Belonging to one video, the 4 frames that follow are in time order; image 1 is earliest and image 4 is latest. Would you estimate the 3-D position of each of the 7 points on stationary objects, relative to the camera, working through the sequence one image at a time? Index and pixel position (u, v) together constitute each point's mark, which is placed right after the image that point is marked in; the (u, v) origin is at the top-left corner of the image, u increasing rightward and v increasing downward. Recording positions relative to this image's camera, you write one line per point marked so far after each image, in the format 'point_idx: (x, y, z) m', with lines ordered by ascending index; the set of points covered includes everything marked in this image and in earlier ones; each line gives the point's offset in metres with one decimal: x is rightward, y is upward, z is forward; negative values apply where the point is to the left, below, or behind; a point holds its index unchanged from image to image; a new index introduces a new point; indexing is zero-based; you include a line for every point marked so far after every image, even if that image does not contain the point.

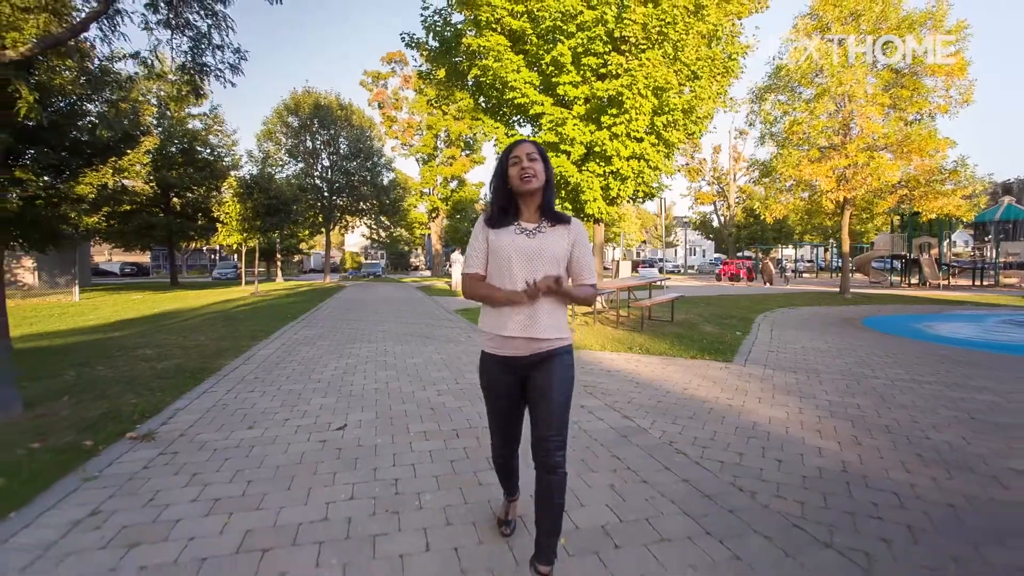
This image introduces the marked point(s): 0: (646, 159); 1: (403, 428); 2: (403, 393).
0: (+3.5, +3.3, +12.7) m
1: (-1.1, -1.4, +4.9) m
2: (-1.4, -1.3, +6.2) m
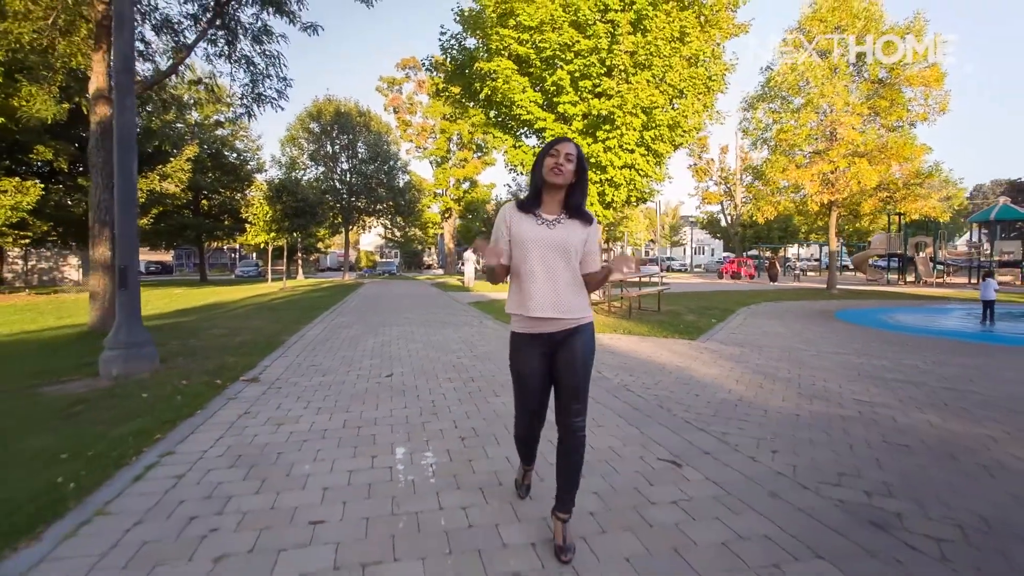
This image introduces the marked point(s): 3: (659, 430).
0: (+3.7, +3.5, +14.5) m
1: (-1.1, -1.2, +6.8) m
2: (-1.3, -1.1, +8.1) m
3: (+1.4, -1.4, +4.7) m
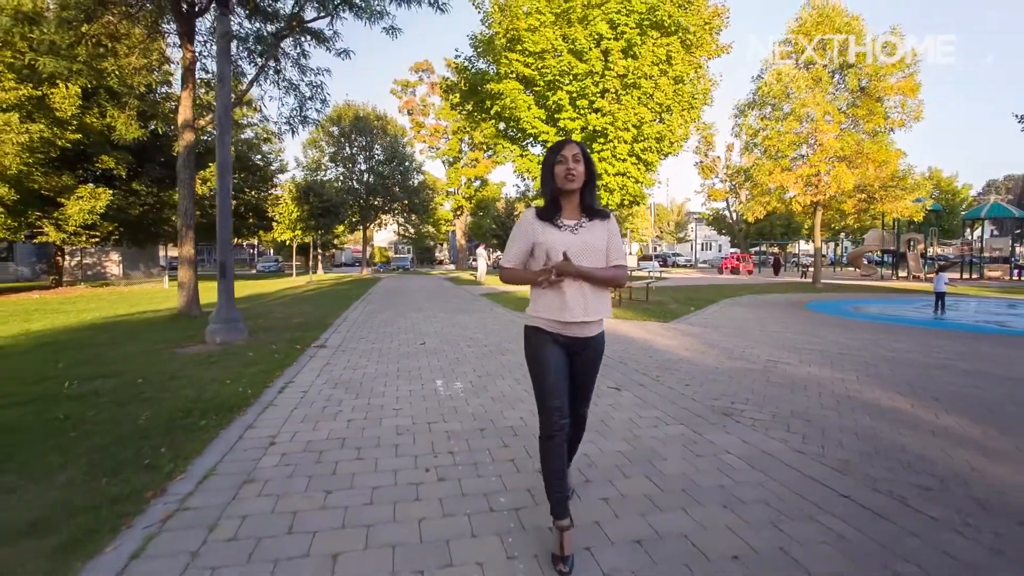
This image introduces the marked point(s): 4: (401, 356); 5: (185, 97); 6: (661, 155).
0: (+3.9, +3.8, +16.5) m
1: (-1.0, -1.0, +9.0) m
2: (-1.2, -0.9, +10.3) m
3: (+1.4, -1.2, +6.9) m
4: (-1.8, -1.1, +7.9) m
5: (-7.7, +4.5, +11.6) m
6: (+5.2, +4.7, +17.4) m
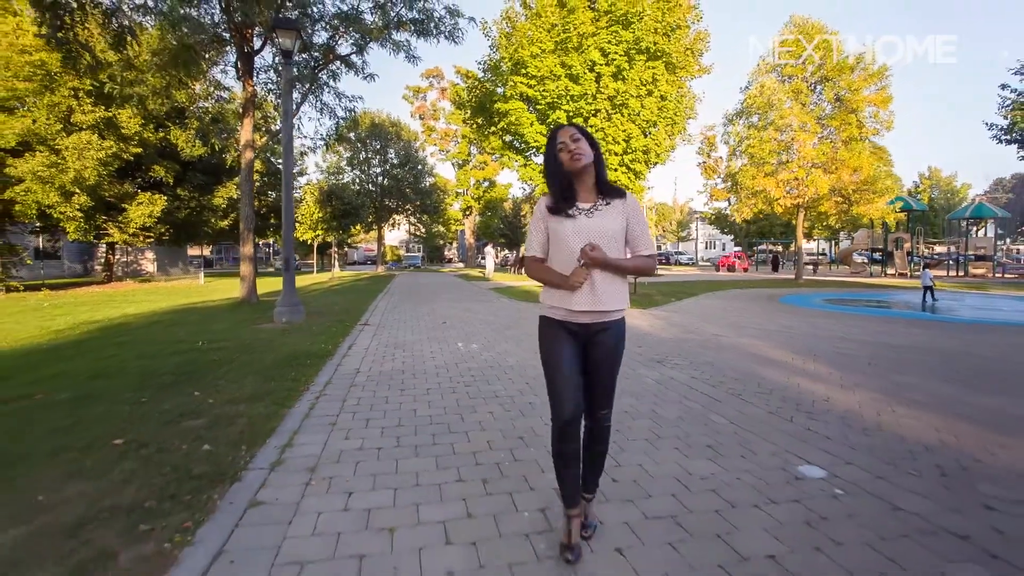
0: (+4.1, +4.0, +18.8) m
1: (-1.0, -0.8, +11.4) m
2: (-1.2, -0.7, +12.7) m
3: (+1.4, -1.0, +9.2) m
4: (-1.7, -0.9, +10.2) m
5: (-7.6, +4.7, +14.0) m
6: (+5.4, +4.9, +19.6) m
